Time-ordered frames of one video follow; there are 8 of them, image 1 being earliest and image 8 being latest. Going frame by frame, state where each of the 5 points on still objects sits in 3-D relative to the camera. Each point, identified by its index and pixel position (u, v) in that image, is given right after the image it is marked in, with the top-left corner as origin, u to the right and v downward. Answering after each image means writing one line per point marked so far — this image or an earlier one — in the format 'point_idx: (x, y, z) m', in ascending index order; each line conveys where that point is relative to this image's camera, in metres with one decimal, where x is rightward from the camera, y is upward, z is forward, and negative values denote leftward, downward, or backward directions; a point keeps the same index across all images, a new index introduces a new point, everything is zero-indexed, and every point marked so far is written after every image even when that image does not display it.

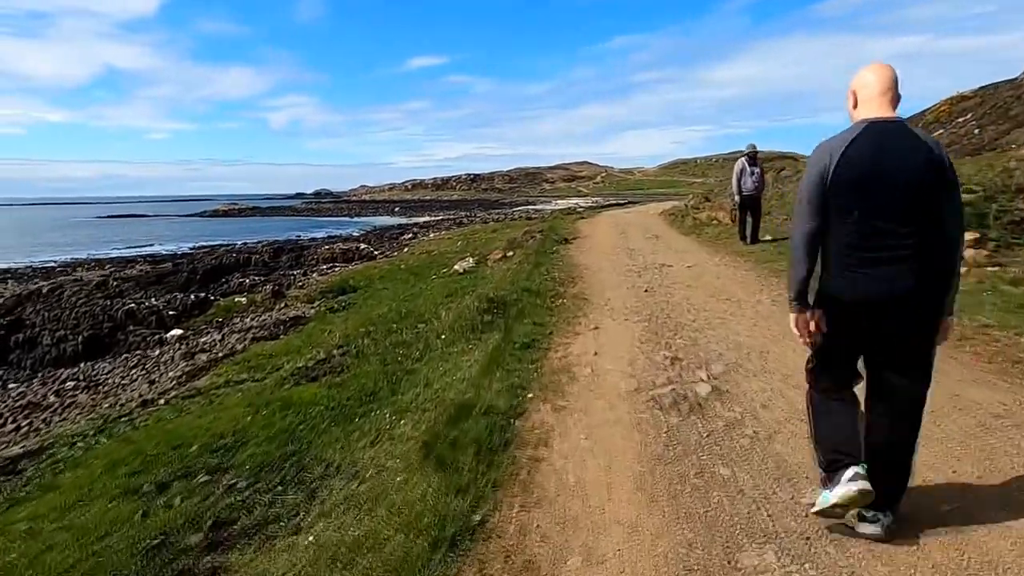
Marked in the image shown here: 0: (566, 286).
0: (+1.1, 0.0, +16.3) m
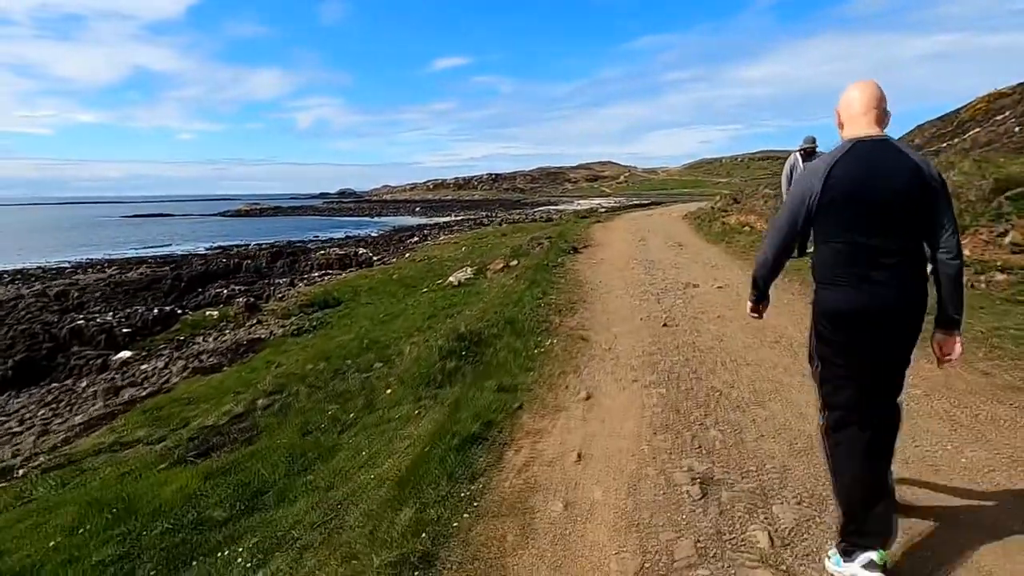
0: (+0.8, -0.5, +12.7) m
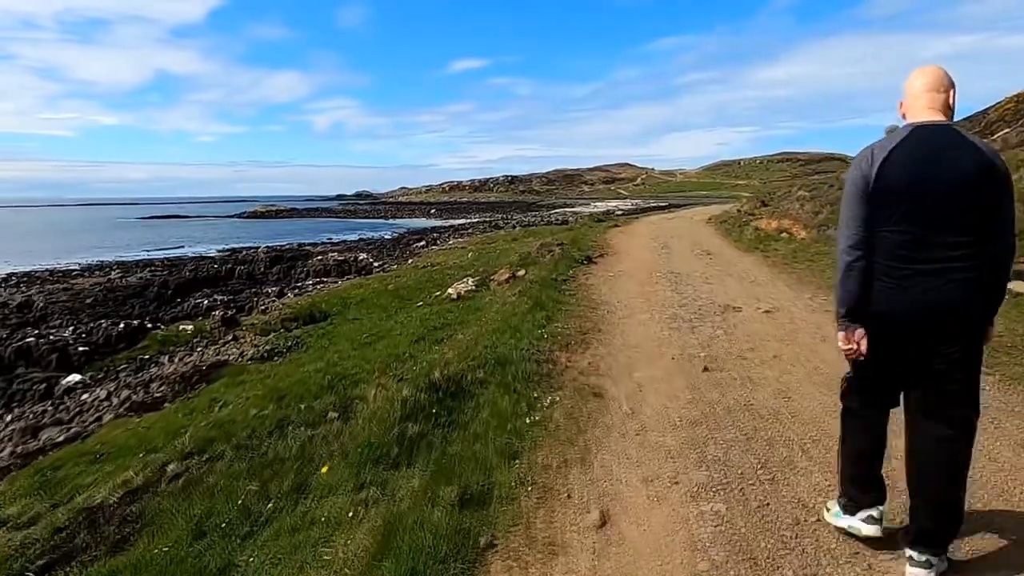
0: (+0.7, -0.8, +9.9) m
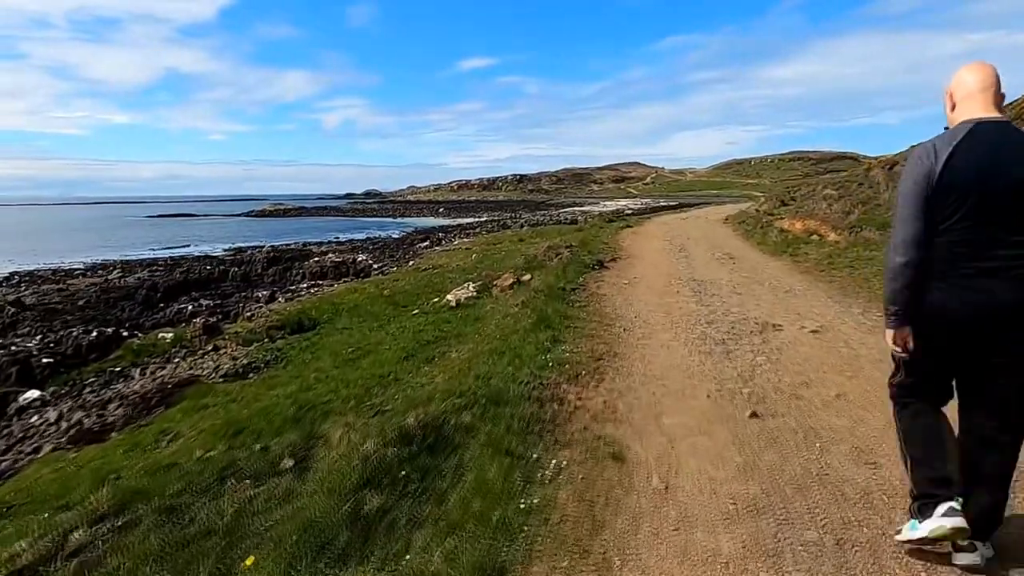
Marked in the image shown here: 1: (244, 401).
0: (+0.7, -1.0, +8.0) m
1: (-4.2, -1.8, +12.4) m
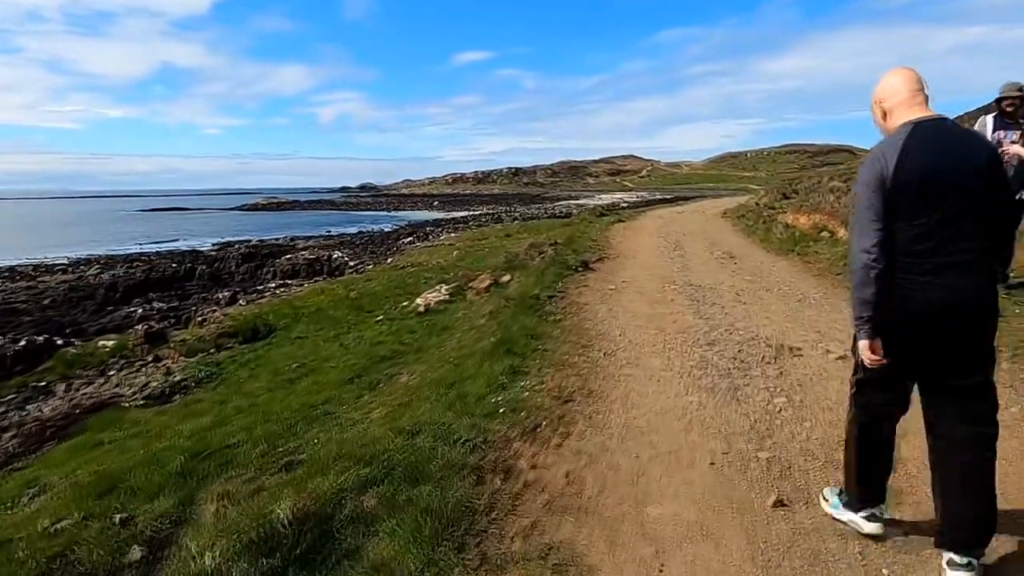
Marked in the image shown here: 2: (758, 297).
0: (+0.2, -1.2, +5.8) m
1: (-4.7, -1.9, +10.2) m
2: (+3.9, -0.1, +12.5) m
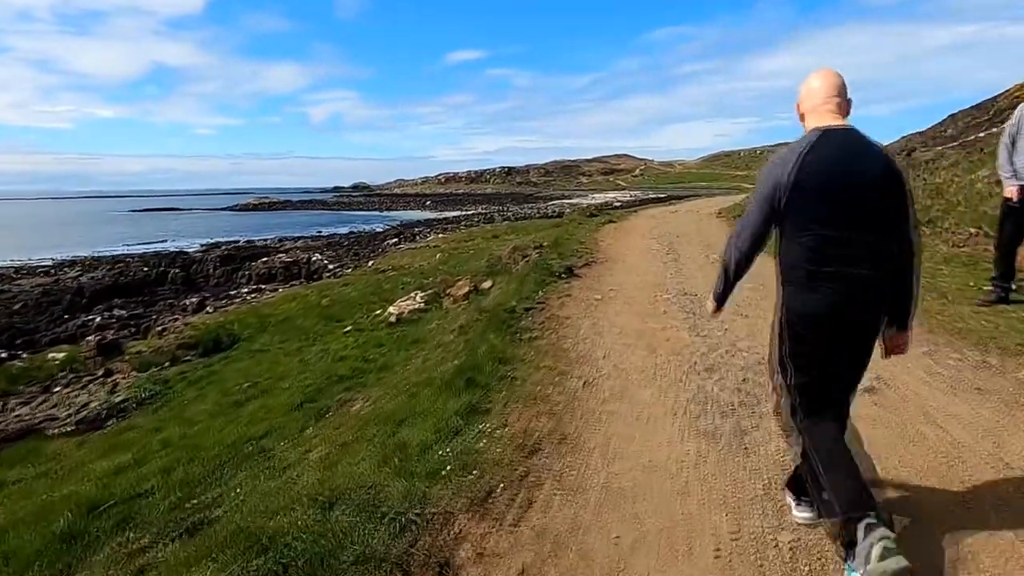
0: (-0.1, -1.4, +4.4) m
1: (-5.1, -2.1, +8.8) m
2: (+3.5, -0.3, +11.1) m
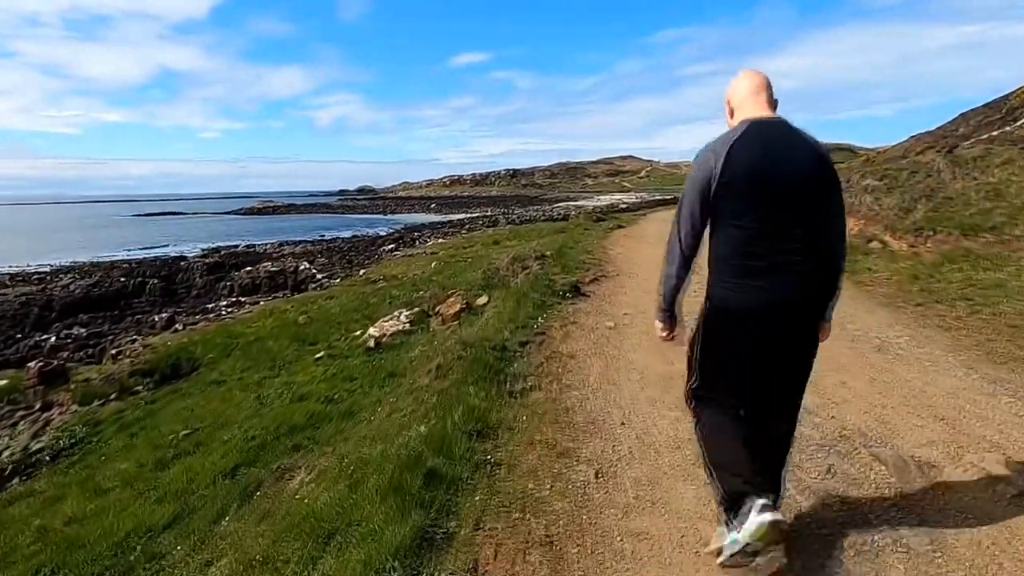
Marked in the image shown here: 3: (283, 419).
0: (-0.3, -1.7, +2.2) m
1: (-5.2, -2.4, +6.6) m
2: (+3.4, -0.6, +8.8) m
3: (-2.9, -1.7, +10.2) m
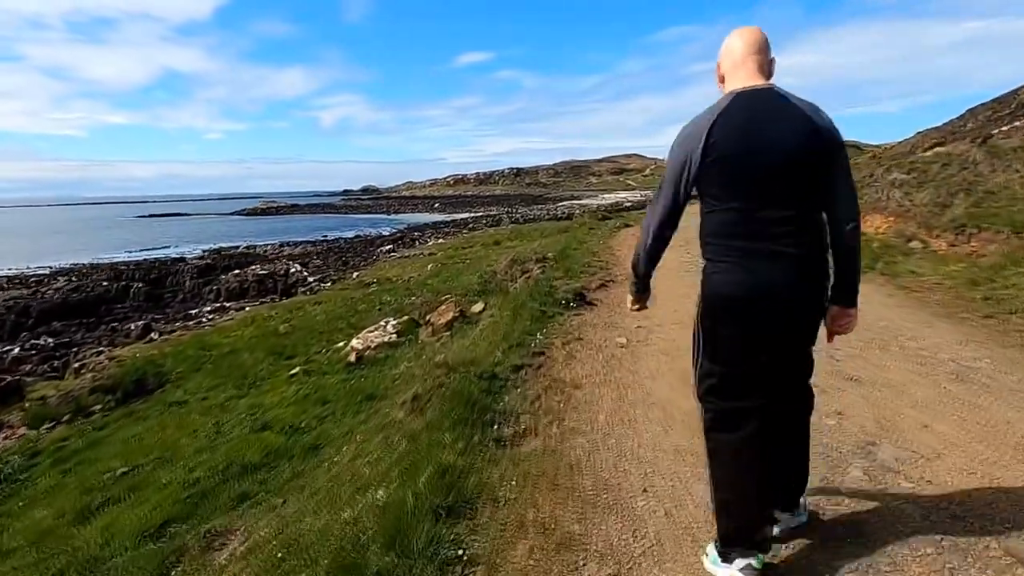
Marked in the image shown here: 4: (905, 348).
0: (-0.4, -1.8, +0.6) m
1: (-5.3, -2.6, +5.1) m
2: (+3.3, -0.7, +7.3) m
3: (-3.0, -1.8, +8.7) m
4: (+3.9, -0.6, +7.8) m
